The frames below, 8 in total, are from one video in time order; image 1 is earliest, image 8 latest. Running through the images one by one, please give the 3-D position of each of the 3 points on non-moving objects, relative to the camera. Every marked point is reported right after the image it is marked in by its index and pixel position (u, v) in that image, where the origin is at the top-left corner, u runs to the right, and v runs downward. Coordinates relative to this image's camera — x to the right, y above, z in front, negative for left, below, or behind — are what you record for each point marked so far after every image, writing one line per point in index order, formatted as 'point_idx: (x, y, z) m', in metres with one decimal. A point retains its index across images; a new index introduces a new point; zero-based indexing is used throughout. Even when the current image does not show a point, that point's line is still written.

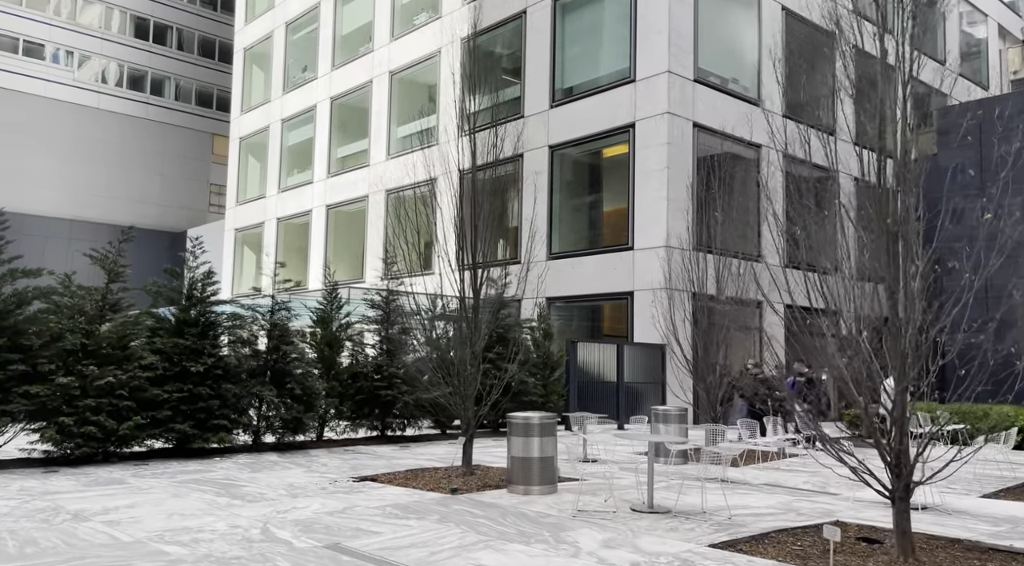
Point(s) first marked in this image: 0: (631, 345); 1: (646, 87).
0: (+2.2, -1.2, +15.7) m
1: (+2.7, +4.0, +17.3) m
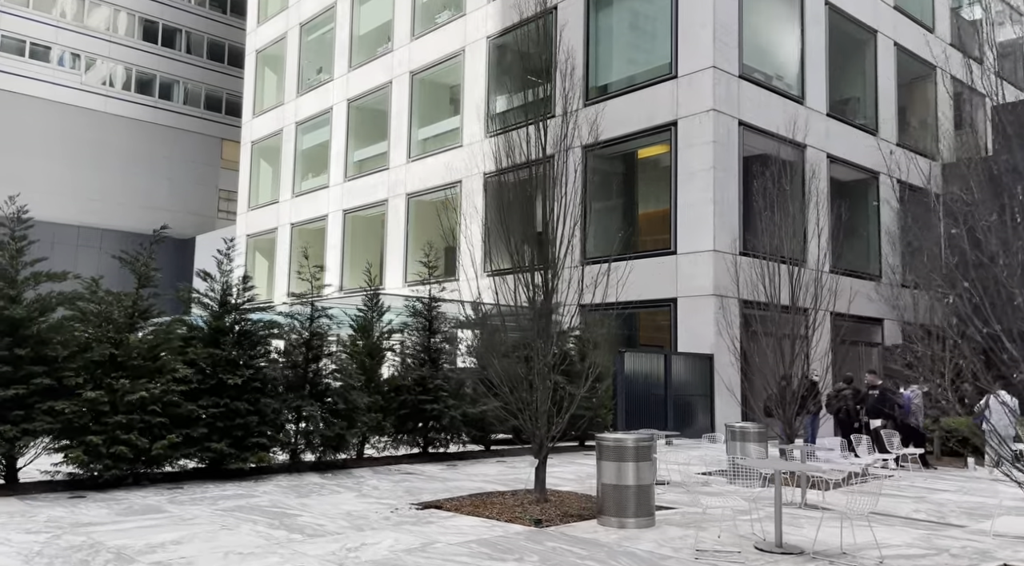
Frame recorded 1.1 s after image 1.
0: (+2.9, -1.3, +14.9) m
1: (+3.4, +3.9, +16.5) m
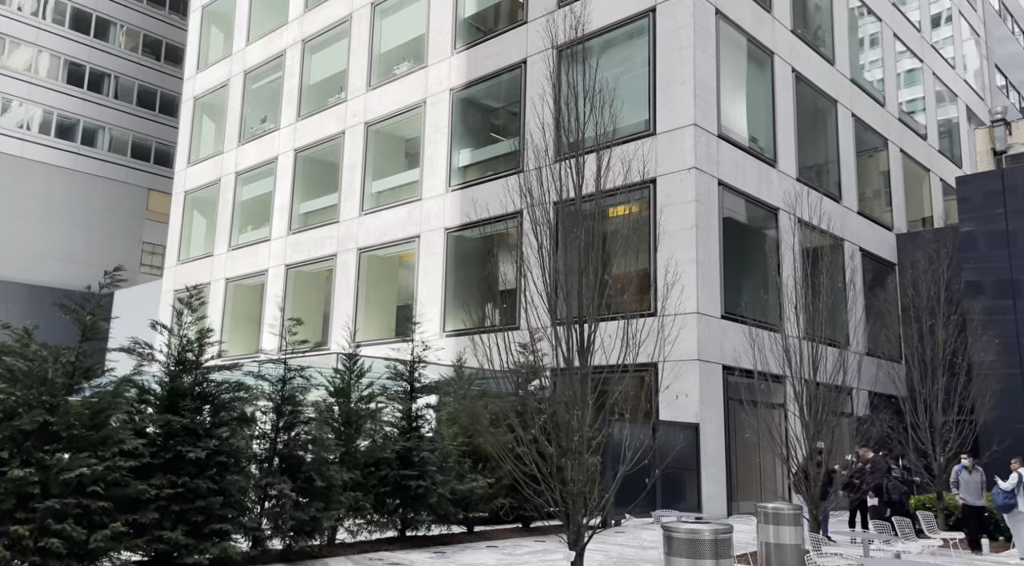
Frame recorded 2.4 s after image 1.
0: (+2.5, -2.3, +13.9) m
1: (+2.9, +2.7, +16.0) m
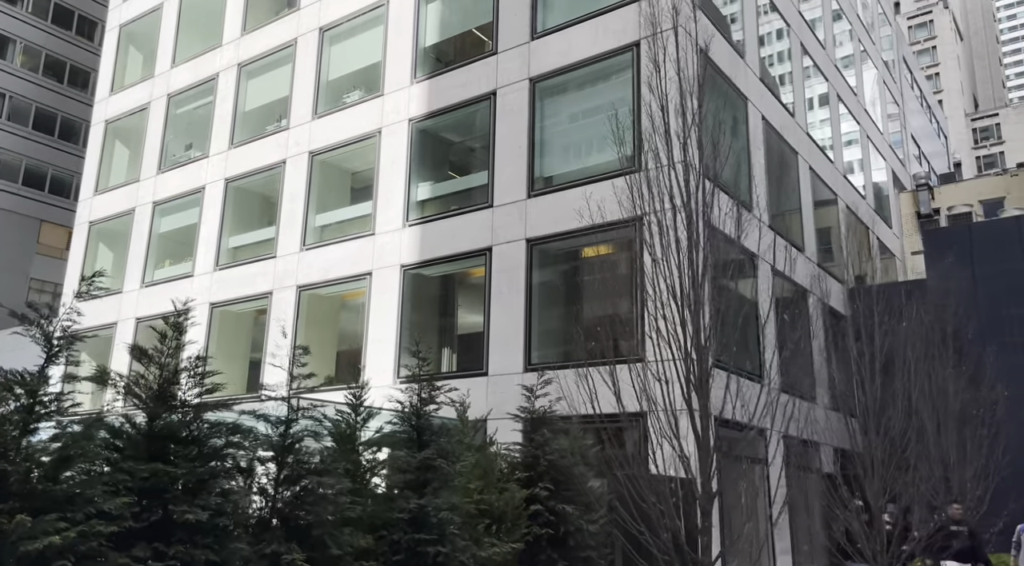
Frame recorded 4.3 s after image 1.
0: (+2.2, -3.0, +12.7) m
1: (+2.6, +1.9, +15.1) m
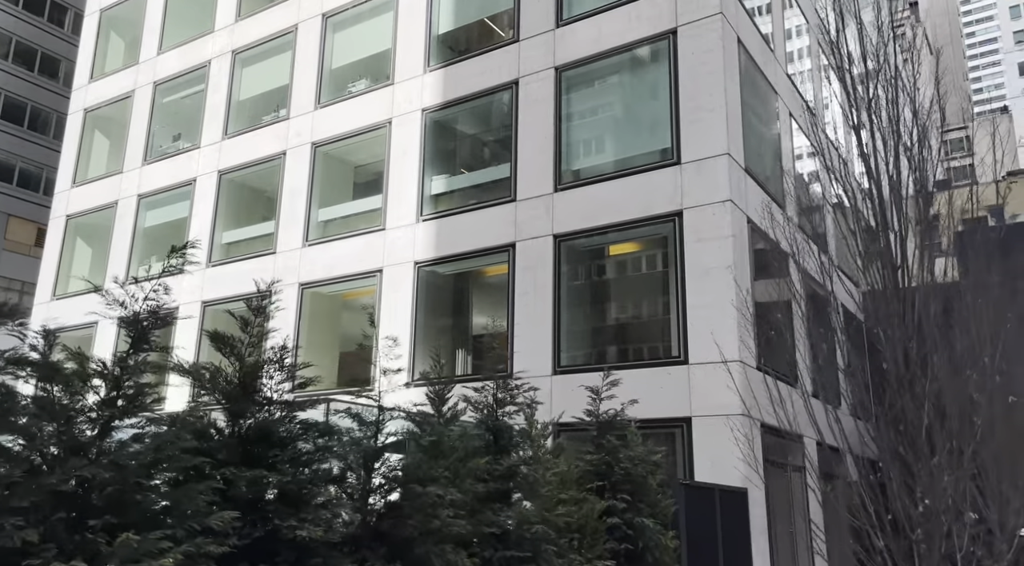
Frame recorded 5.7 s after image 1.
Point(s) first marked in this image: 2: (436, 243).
0: (+2.9, -2.9, +11.9) m
1: (+3.1, +1.9, +14.4) m
2: (-1.6, +0.8, +17.4) m
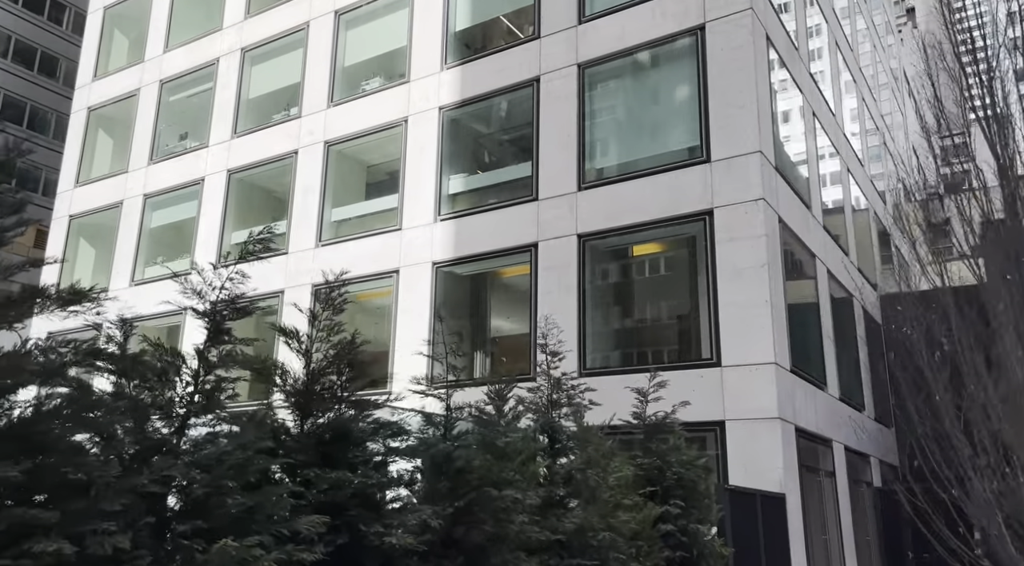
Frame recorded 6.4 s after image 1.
0: (+3.3, -2.9, +11.6) m
1: (+3.6, +1.9, +14.1) m
2: (-1.1, +0.8, +17.1) m
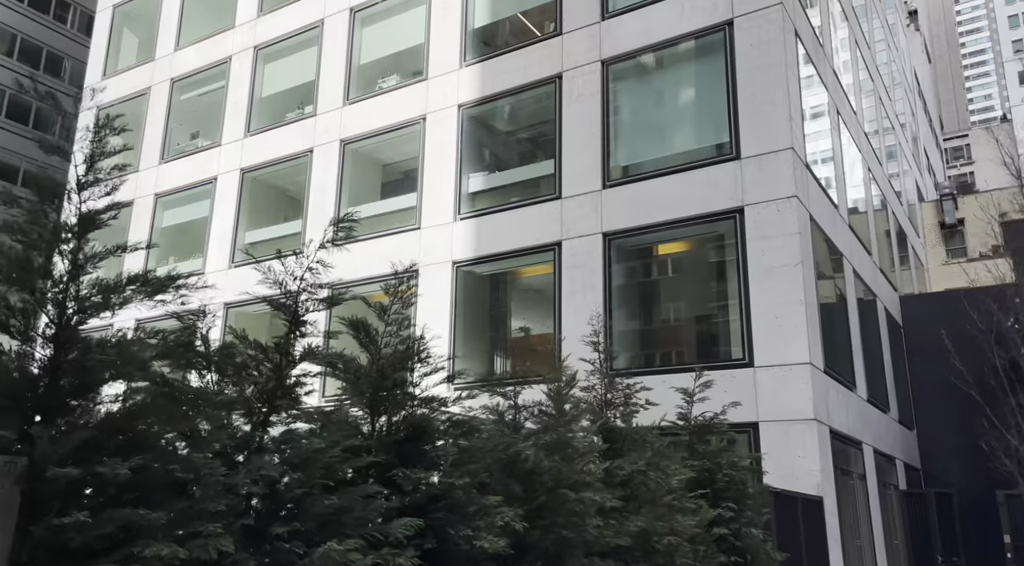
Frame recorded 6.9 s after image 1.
0: (+3.8, -2.9, +11.4) m
1: (+4.0, +1.9, +13.9) m
2: (-0.7, +0.8, +16.8) m
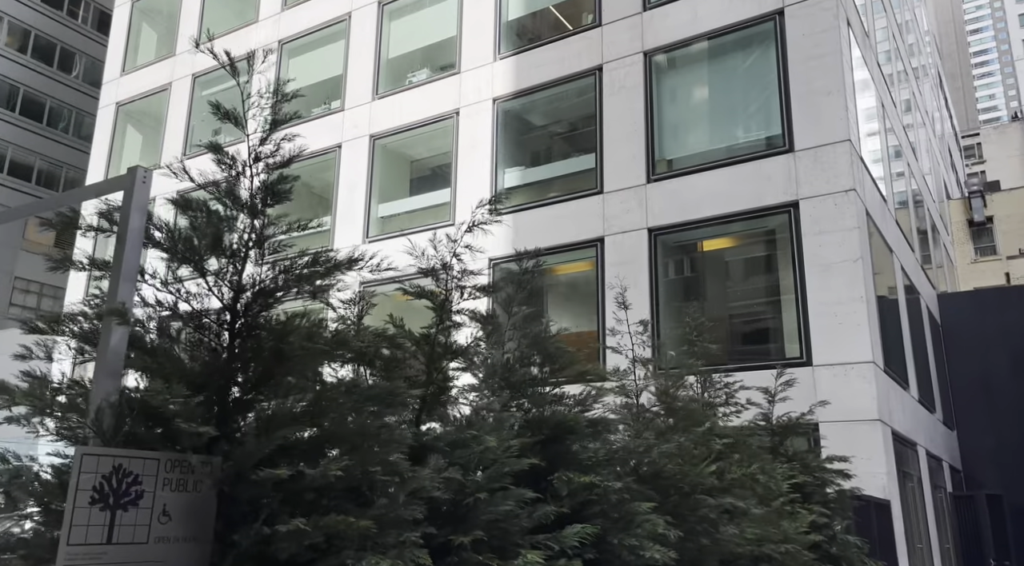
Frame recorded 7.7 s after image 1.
0: (+4.5, -2.8, +10.9) m
1: (+4.8, +2.0, +13.5) m
2: (0.0, +0.9, +16.4) m
